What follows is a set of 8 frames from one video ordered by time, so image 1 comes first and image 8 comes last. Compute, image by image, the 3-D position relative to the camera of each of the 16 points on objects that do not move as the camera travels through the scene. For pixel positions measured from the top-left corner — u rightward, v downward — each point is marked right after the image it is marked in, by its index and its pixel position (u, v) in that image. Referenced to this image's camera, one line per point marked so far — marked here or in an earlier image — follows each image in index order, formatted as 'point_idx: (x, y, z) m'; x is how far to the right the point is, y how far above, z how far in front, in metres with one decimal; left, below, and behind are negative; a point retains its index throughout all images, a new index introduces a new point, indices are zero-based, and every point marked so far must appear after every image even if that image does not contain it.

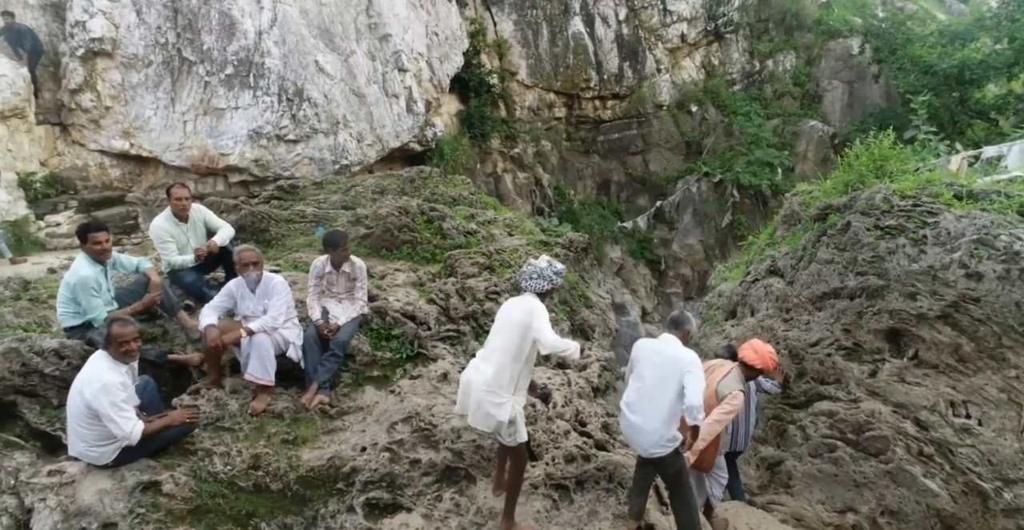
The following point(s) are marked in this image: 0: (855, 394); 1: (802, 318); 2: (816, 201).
0: (+2.8, -1.1, +4.6) m
1: (+2.7, -0.5, +5.3) m
2: (+3.3, +0.7, +6.0) m
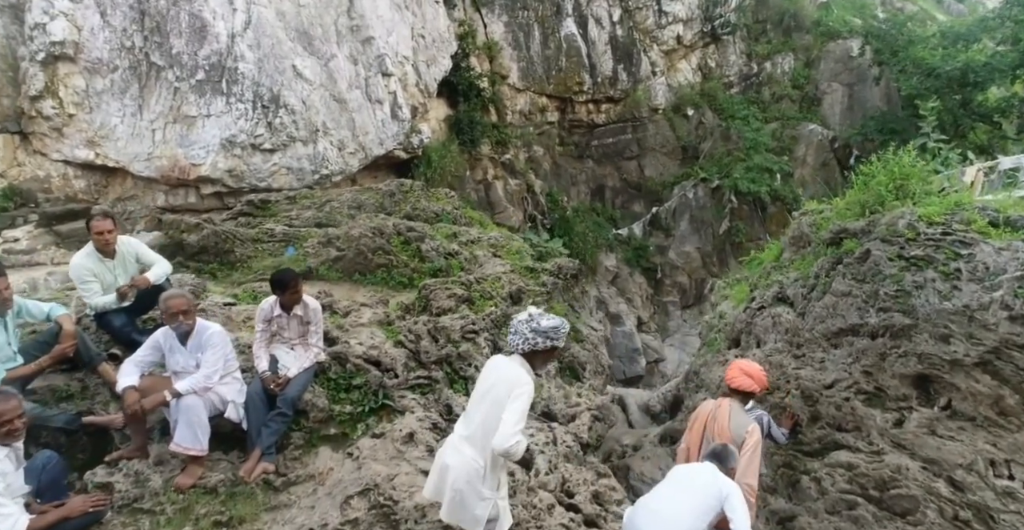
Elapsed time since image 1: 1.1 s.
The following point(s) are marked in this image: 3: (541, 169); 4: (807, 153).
0: (+2.7, -1.3, +4.1) m
1: (+2.6, -0.8, +4.8) m
2: (+3.1, +0.4, +5.5) m
3: (+0.8, +2.8, +16.1) m
4: (+8.9, +3.3, +16.8) m
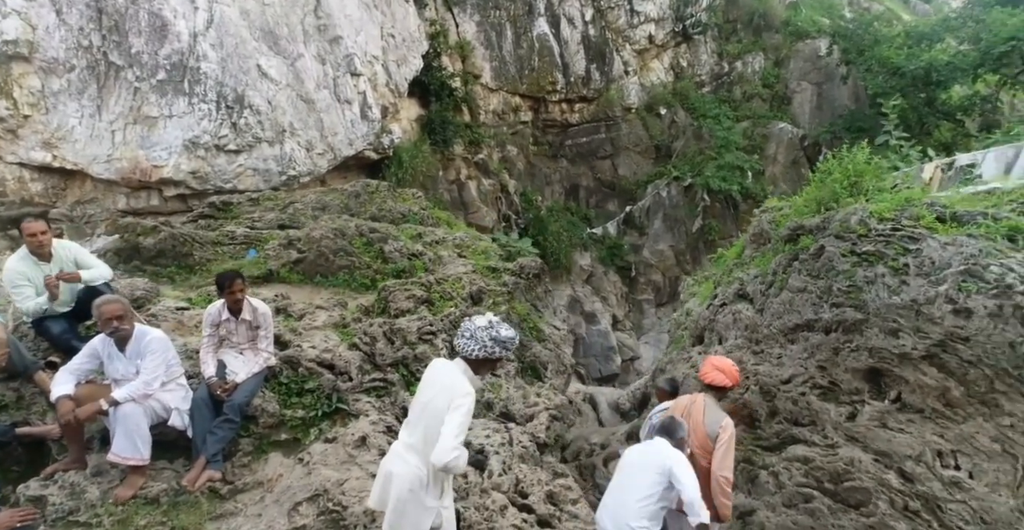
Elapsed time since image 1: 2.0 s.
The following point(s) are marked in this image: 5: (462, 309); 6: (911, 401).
0: (+2.4, -1.3, +4.1) m
1: (+2.3, -0.8, +4.8) m
2: (+2.7, +0.4, +5.6) m
3: (+0.1, +2.8, +16.1) m
4: (+8.1, +3.5, +17.0) m
5: (-0.4, -0.4, +4.8) m
6: (+2.8, -1.0, +3.9) m
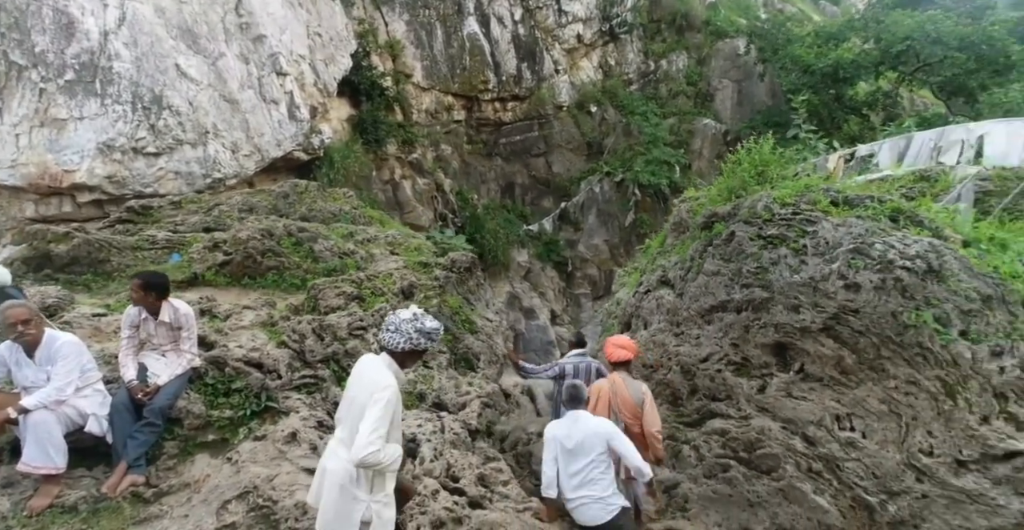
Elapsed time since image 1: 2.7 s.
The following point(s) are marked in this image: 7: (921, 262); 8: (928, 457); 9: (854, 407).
0: (+1.9, -1.2, +4.5) m
1: (+1.7, -0.6, +5.2) m
2: (+2.0, +0.6, +6.0) m
3: (-1.8, +2.8, +16.1) m
4: (+6.1, +3.8, +17.9) m
5: (-1.0, -0.3, +4.8) m
6: (+2.3, -0.8, +4.3) m
7: (+2.7, 0.0, +3.7) m
8: (+2.6, -1.2, +3.5) m
9: (+2.4, -1.0, +4.1) m
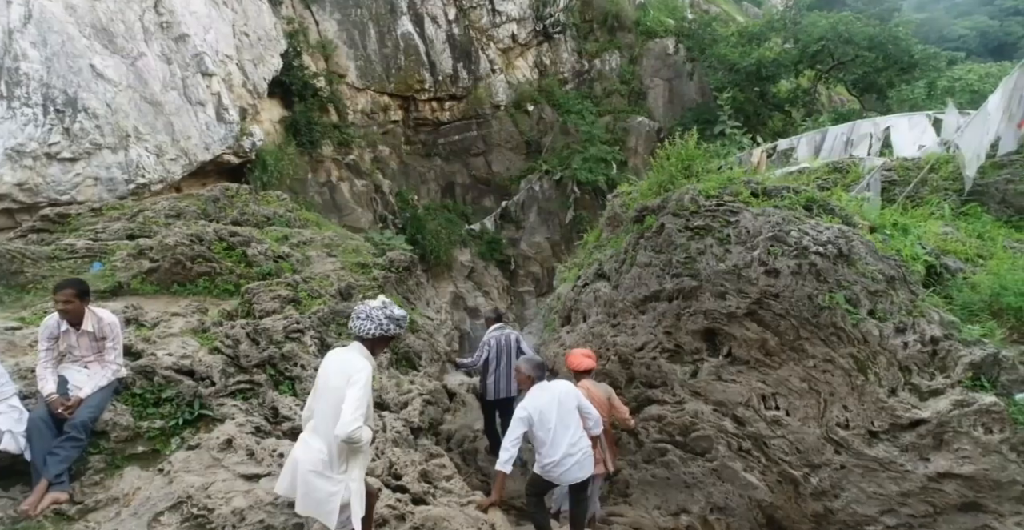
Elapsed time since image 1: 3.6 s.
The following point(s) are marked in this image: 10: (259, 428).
0: (+1.4, -1.1, +4.7) m
1: (+1.1, -0.6, +5.3) m
2: (+1.3, +0.7, +6.2) m
3: (-3.5, +2.7, +15.9) m
4: (+4.1, +4.0, +18.4) m
5: (-1.5, -0.4, +4.8) m
6: (+1.9, -0.7, +4.5) m
7: (+2.3, +0.1, +4.0) m
8: (+2.3, -1.1, +3.8) m
9: (+2.0, -0.9, +4.3) m
10: (-1.6, -1.0, +3.5) m
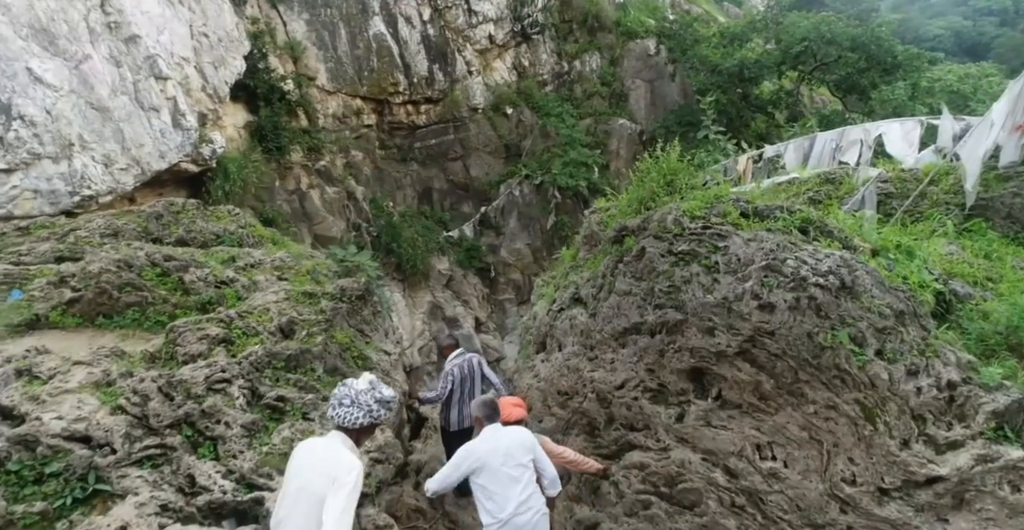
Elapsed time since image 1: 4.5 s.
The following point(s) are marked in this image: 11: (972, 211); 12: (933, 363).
0: (+1.1, -1.3, +4.2) m
1: (+0.8, -0.8, +4.9) m
2: (+1.0, +0.5, +5.7) m
3: (-4.1, +2.5, +15.3) m
4: (+3.5, +3.8, +18.0) m
5: (-1.8, -0.6, +4.2) m
6: (+1.6, -0.9, +4.1) m
7: (+2.0, -0.1, +3.5) m
8: (+2.0, -1.3, +3.3) m
9: (+1.8, -1.1, +3.8) m
10: (-1.8, -1.3, +3.0) m
11: (+4.3, +0.5, +5.2) m
12: (+2.5, -0.6, +3.3) m
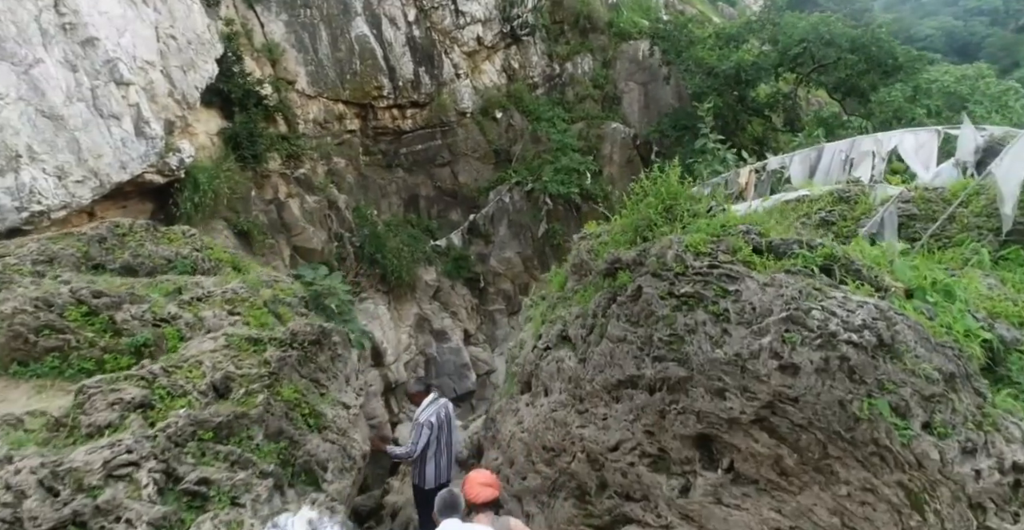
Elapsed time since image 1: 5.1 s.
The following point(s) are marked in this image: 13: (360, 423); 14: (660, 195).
0: (+1.0, -1.6, +3.6) m
1: (+0.7, -1.0, +4.2) m
2: (+0.8, +0.2, +5.1) m
3: (-4.4, +2.1, +14.7) m
4: (+3.1, +3.5, +17.4) m
5: (-1.9, -0.9, +3.6) m
6: (+1.4, -1.2, +3.5) m
7: (+1.9, -0.3, +2.9) m
8: (+1.9, -1.6, +2.7) m
9: (+1.6, -1.4, +3.3) m
10: (-2.0, -1.6, +2.3) m
11: (+4.1, +0.2, +4.6) m
12: (+2.3, -0.8, +2.7) m
13: (-1.2, -1.3, +4.9) m
14: (+1.2, +0.6, +4.7) m
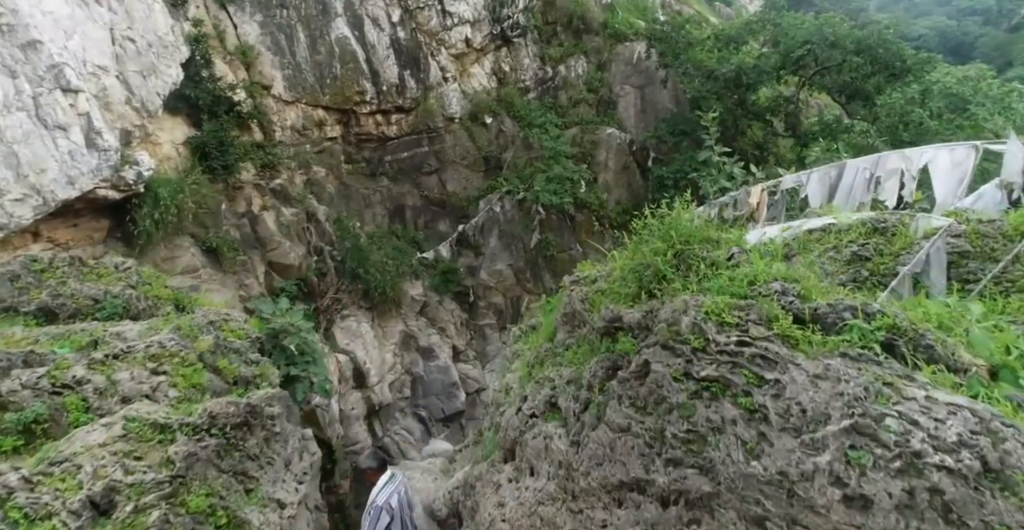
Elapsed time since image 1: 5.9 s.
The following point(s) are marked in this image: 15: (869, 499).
0: (+0.8, -1.9, +2.8) m
1: (+0.5, -1.4, +3.4) m
2: (+0.7, -0.2, +4.3) m
3: (-4.6, +1.8, +13.8) m
4: (+2.9, +3.2, +16.6) m
5: (-2.1, -1.3, +2.7) m
6: (+1.3, -1.6, +2.7) m
7: (+1.7, -0.7, +2.1) m
8: (+1.7, -1.9, +1.9) m
9: (+1.5, -1.8, +2.5) m
10: (-2.1, -2.0, +1.5) m
11: (+3.9, -0.1, +3.8) m
12: (+2.2, -1.2, +1.9) m
13: (-1.4, -1.7, +4.1) m
14: (+1.1, +0.3, +3.9) m
15: (+1.4, -0.9, +2.4) m
